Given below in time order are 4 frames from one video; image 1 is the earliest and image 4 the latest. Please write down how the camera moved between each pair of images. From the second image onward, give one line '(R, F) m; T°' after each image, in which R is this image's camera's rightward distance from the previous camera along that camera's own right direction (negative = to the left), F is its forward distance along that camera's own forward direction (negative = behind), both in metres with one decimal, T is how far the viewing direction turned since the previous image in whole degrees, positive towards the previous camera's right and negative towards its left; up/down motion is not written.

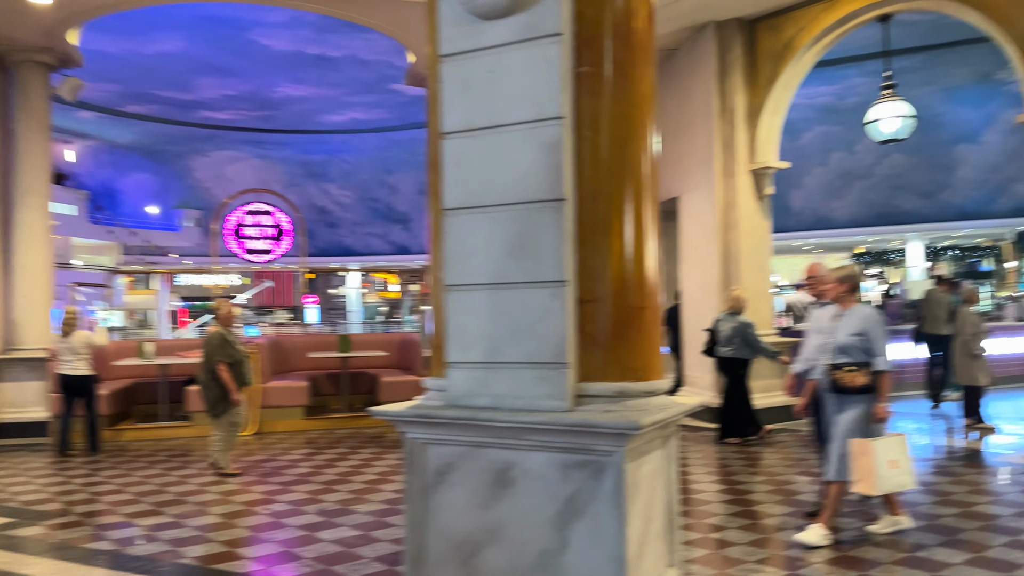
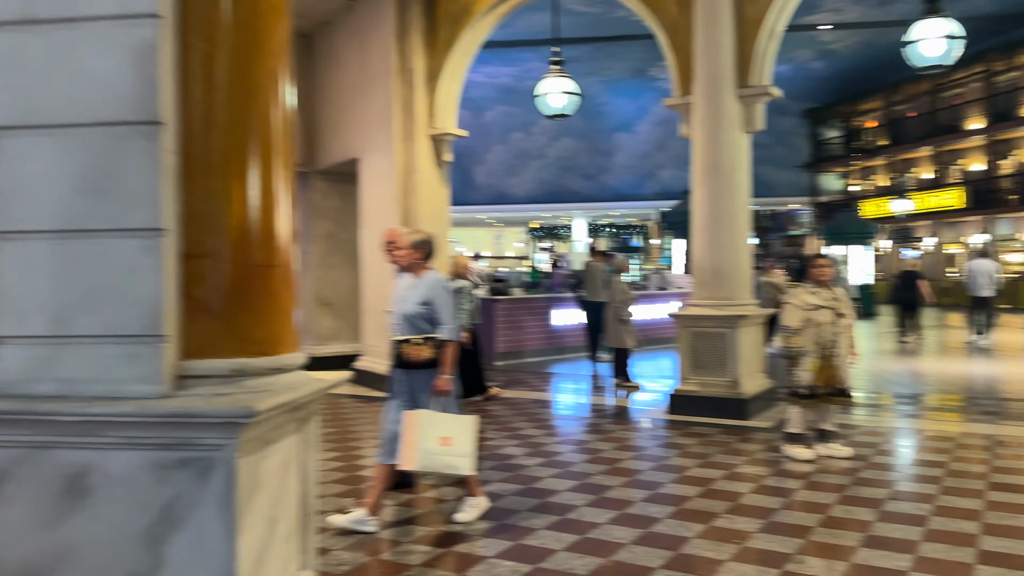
(+0.2, +0.4) m; +22°
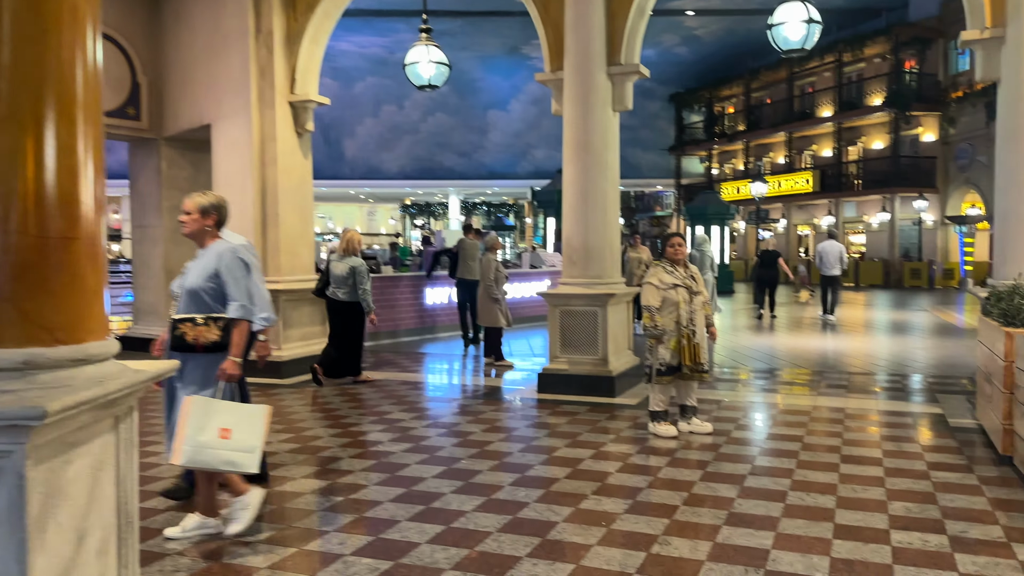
(+0.1, +0.2) m; +9°
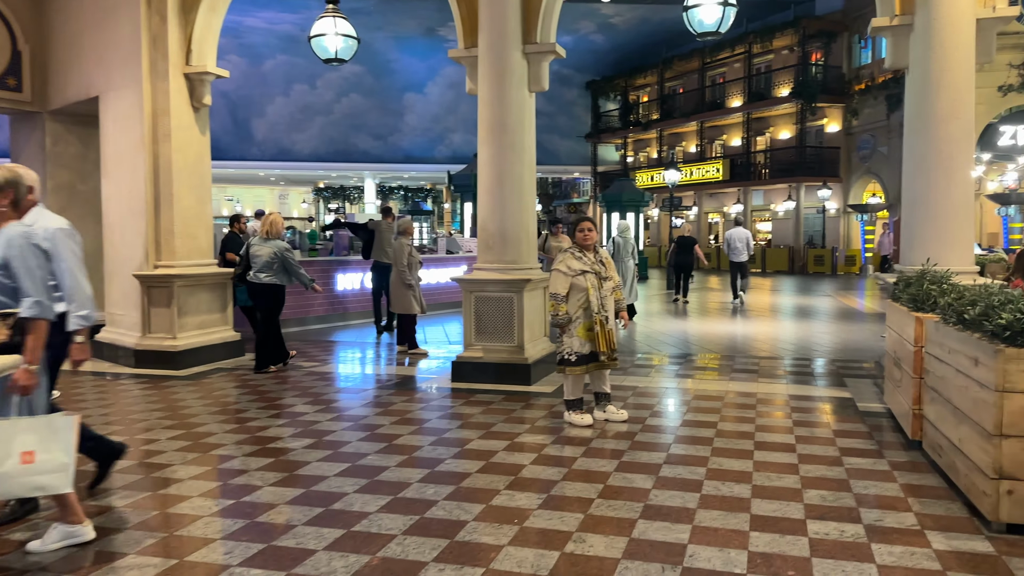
(0.0, +0.2) m; +6°
